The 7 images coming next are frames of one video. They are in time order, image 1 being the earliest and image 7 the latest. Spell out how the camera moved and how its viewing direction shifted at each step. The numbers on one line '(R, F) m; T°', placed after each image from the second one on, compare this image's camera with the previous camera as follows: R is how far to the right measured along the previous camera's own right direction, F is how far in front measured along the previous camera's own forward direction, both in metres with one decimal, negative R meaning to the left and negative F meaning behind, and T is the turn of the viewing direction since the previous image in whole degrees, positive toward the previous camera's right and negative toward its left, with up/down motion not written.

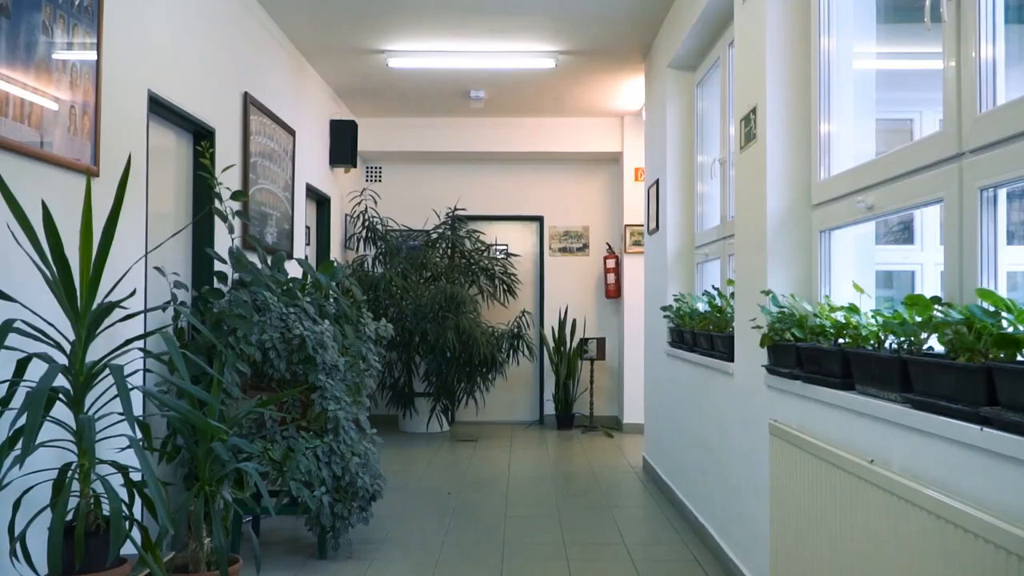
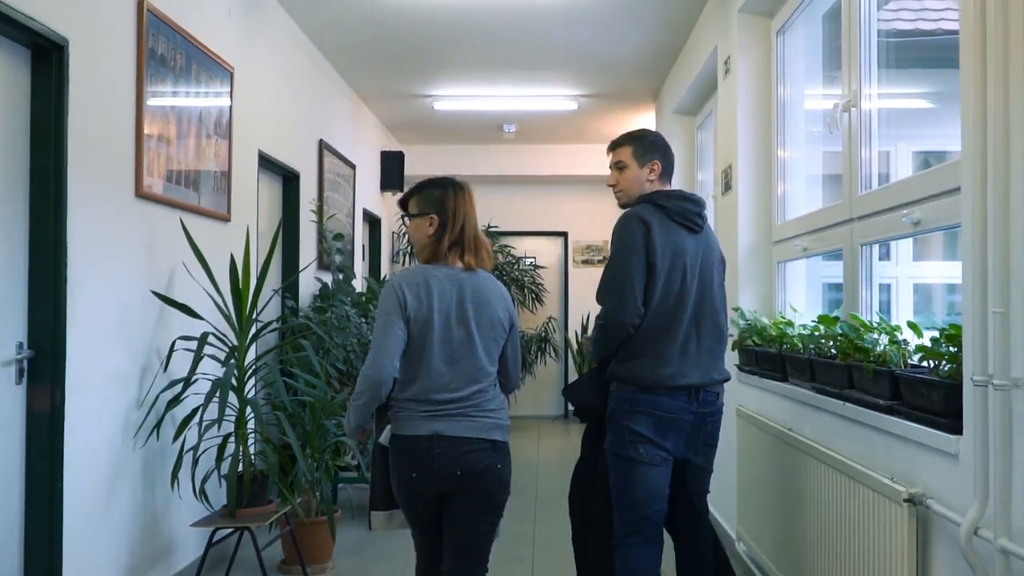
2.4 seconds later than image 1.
(0.0, -0.8) m; -1°
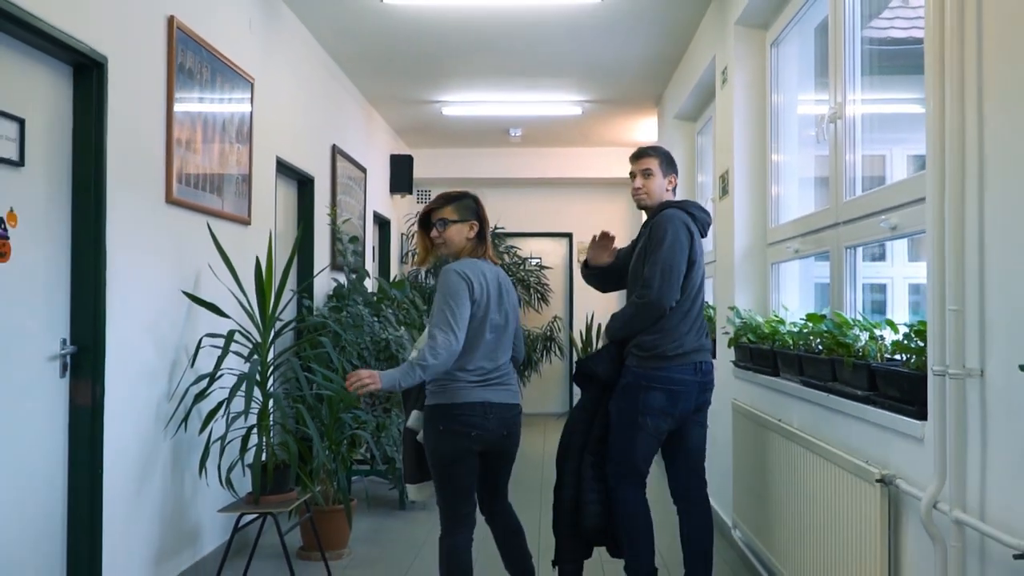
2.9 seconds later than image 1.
(0.0, -0.2) m; 0°
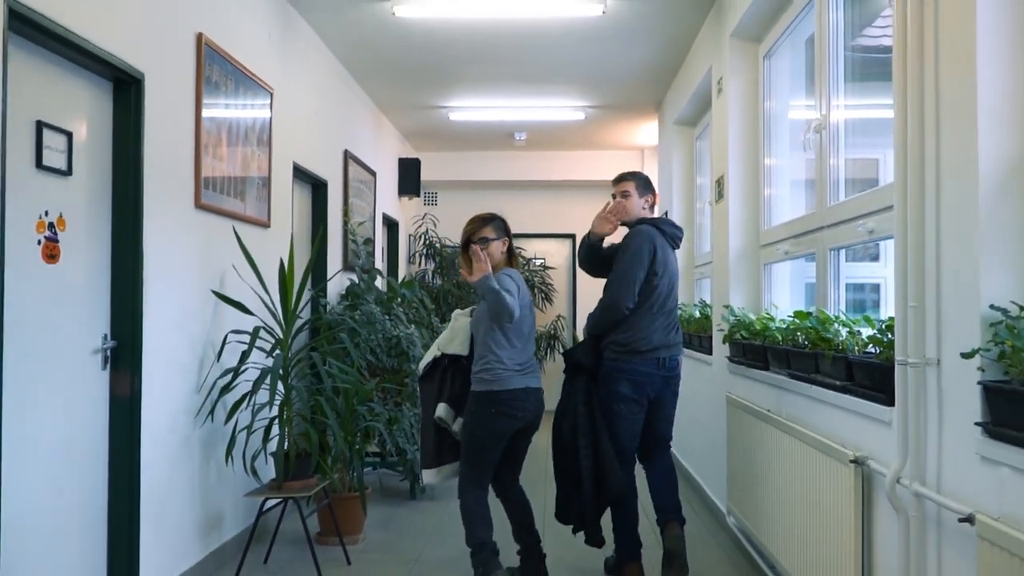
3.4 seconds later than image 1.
(0.0, -0.2) m; 0°
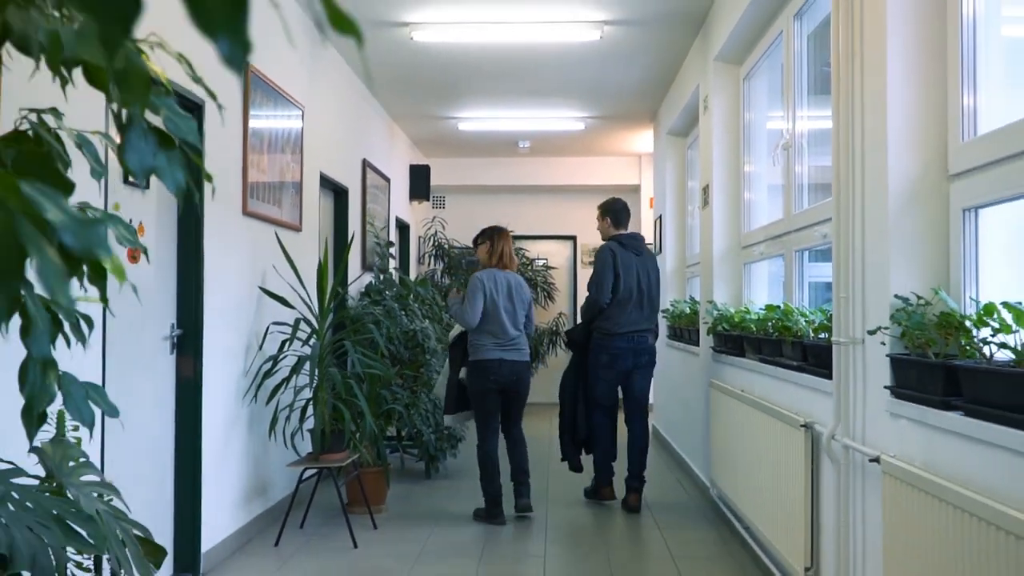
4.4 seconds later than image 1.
(0.0, -0.4) m; 0°
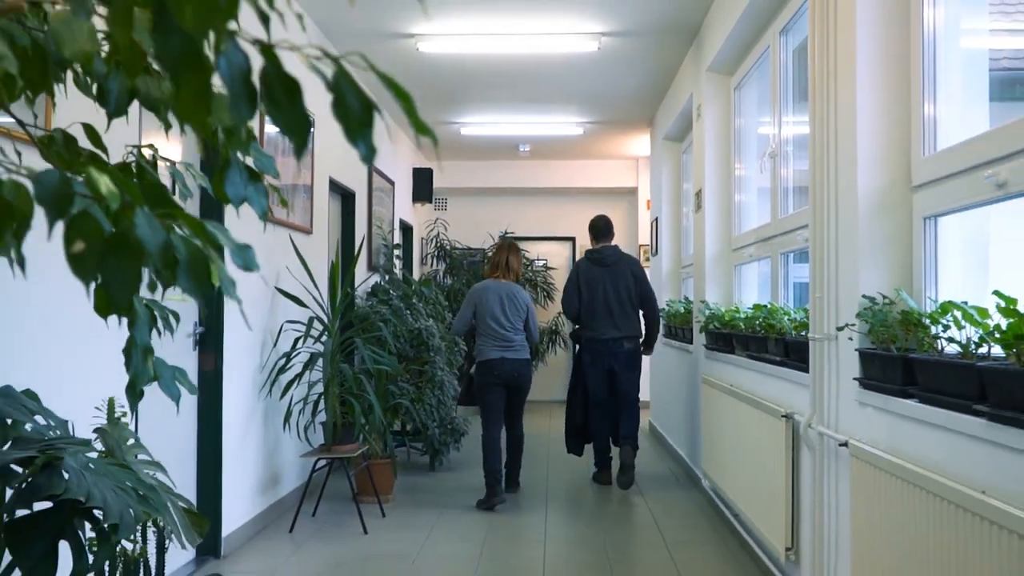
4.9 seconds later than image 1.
(0.0, -0.2) m; 0°
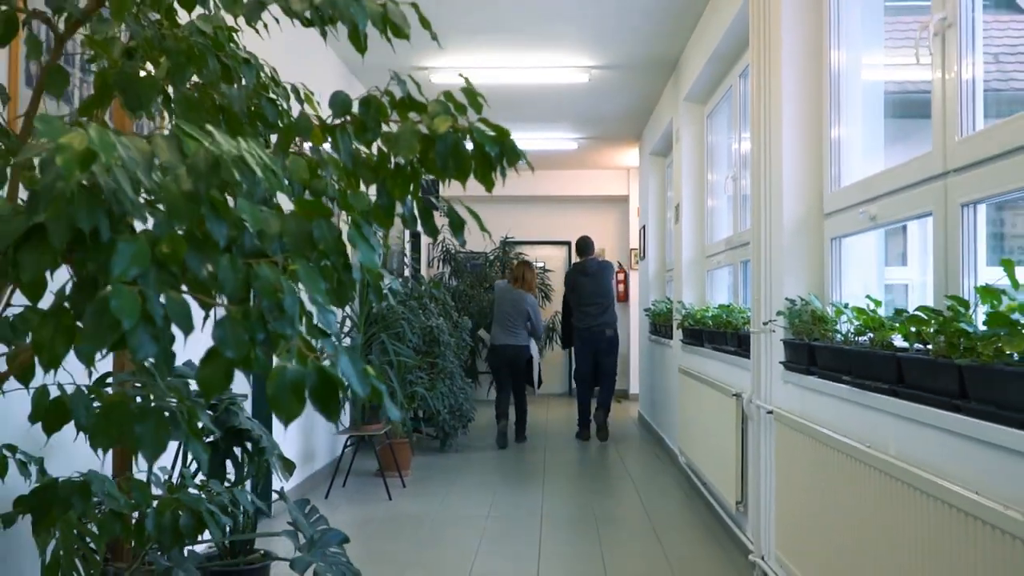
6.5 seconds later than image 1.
(0.0, -0.7) m; 0°
